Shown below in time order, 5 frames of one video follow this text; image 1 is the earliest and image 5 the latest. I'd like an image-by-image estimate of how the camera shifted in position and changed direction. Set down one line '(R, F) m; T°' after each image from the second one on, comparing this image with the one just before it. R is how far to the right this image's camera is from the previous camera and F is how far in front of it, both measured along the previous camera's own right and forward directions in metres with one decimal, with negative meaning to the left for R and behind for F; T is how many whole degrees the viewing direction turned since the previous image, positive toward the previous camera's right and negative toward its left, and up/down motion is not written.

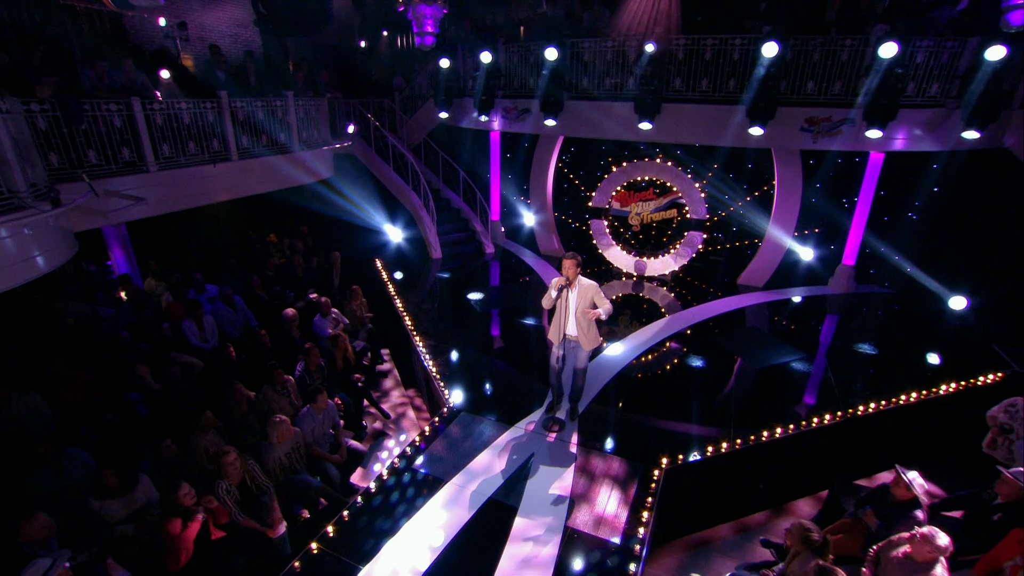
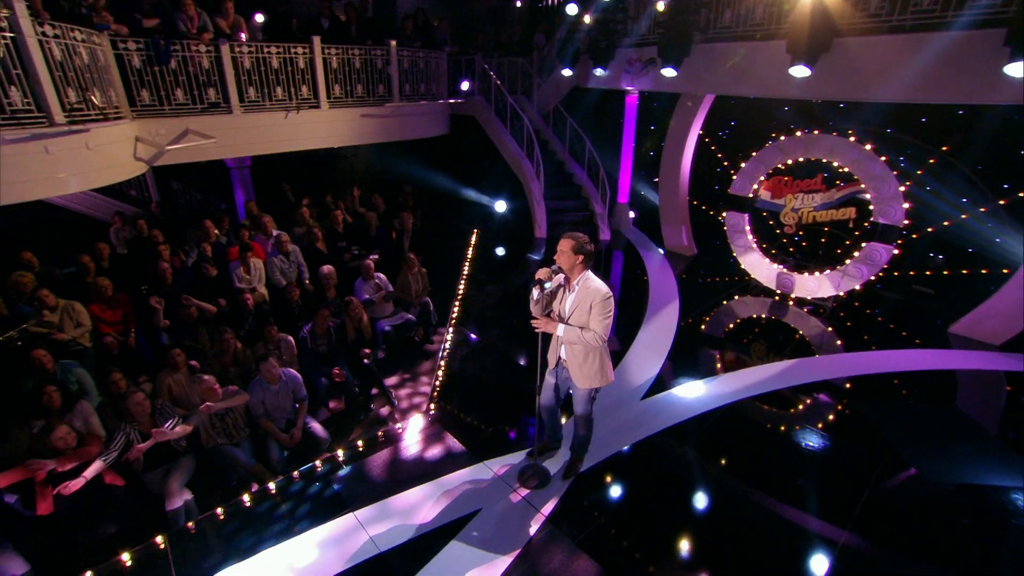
(+1.4, +1.7) m; -21°
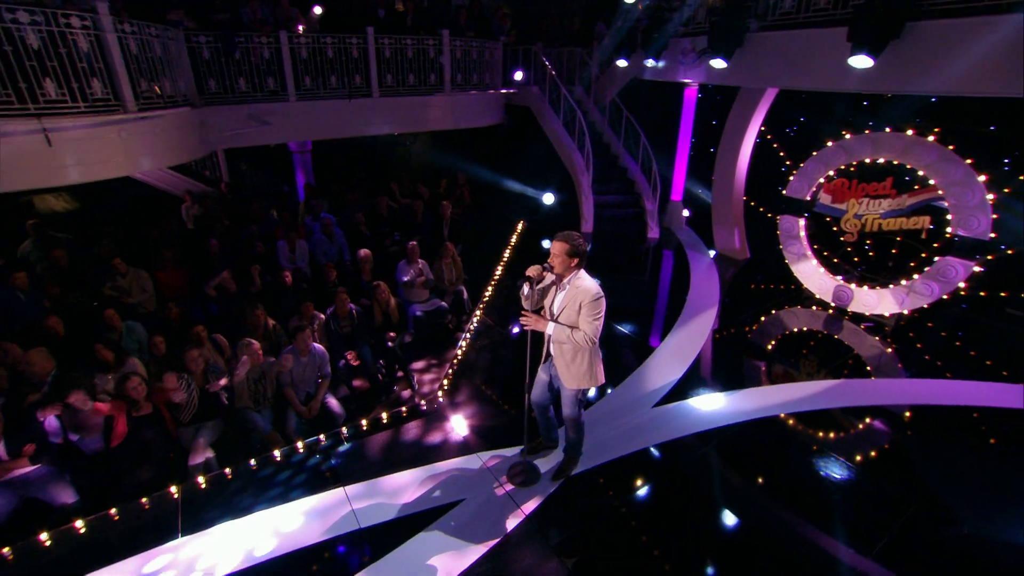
(+0.5, +0.1) m; -8°
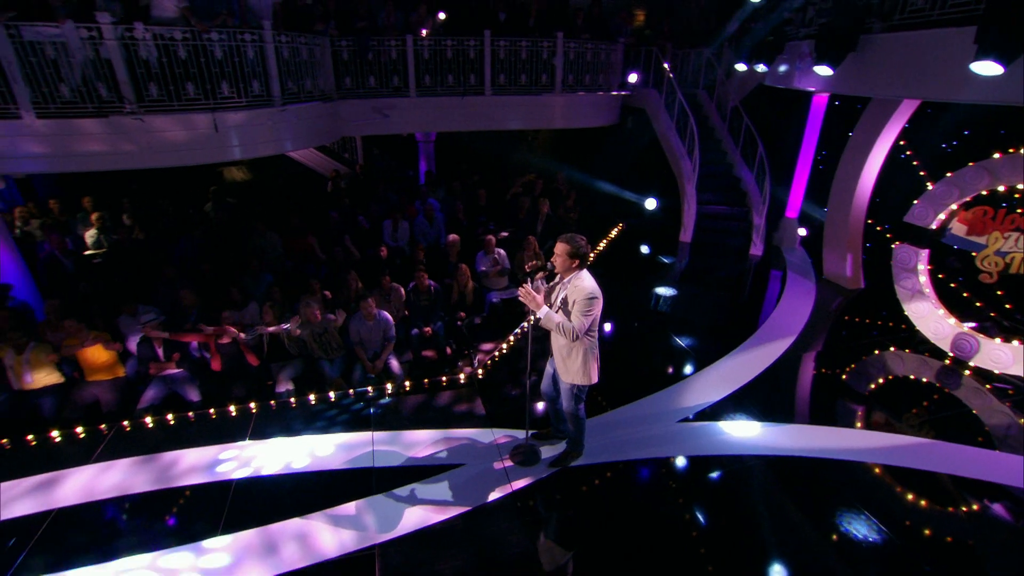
(+0.8, -0.1) m; -15°
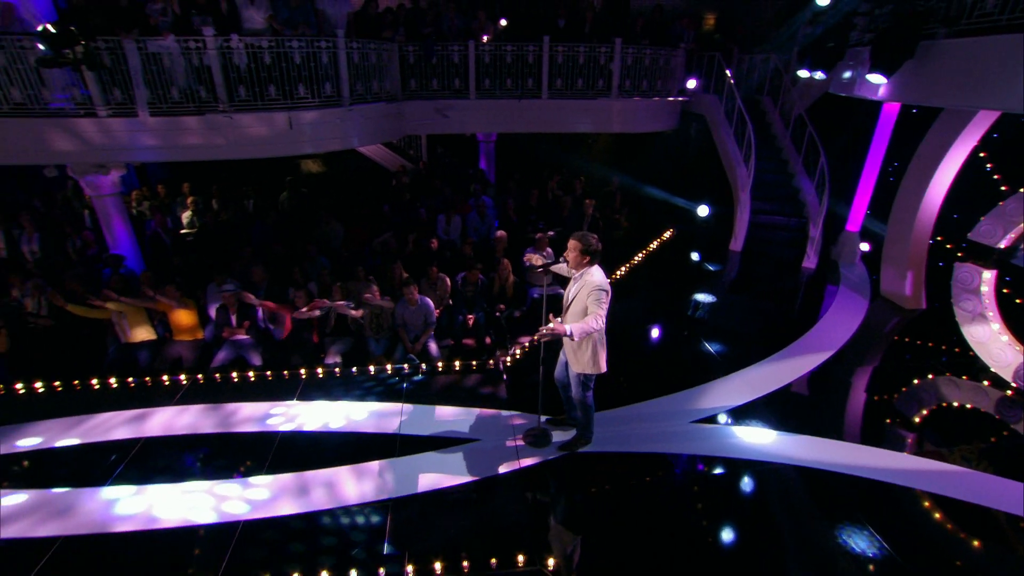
(+0.3, -0.2) m; -7°
